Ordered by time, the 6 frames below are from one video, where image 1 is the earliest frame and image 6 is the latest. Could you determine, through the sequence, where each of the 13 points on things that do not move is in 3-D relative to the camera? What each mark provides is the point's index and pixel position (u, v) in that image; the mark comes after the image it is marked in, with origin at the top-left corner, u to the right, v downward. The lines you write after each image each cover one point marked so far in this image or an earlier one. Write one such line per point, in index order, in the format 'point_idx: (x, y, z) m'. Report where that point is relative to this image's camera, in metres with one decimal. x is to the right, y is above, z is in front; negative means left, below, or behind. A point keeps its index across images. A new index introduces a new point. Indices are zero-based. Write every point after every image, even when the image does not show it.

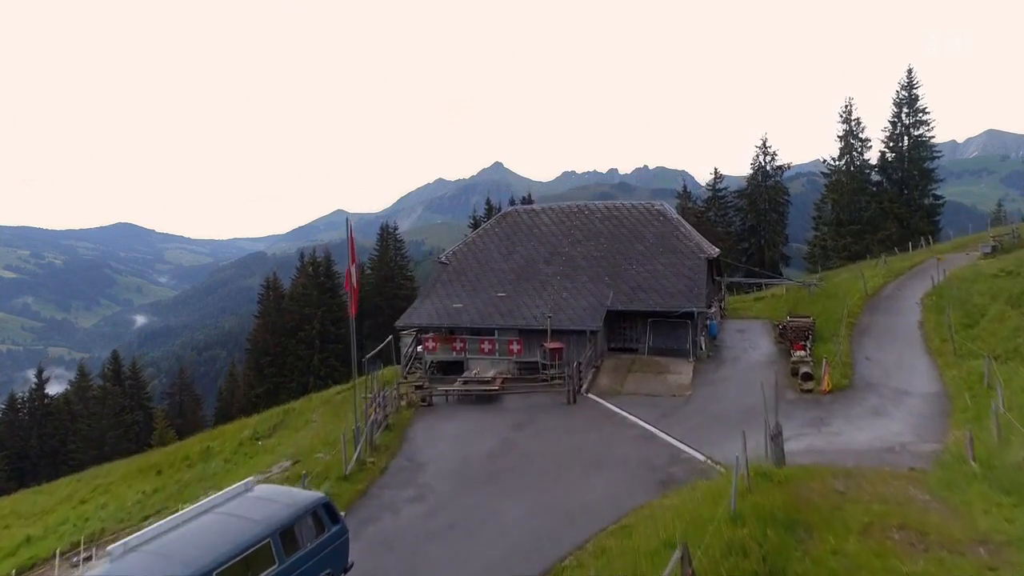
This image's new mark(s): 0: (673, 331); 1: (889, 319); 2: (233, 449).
0: (+5.2, -1.5, +19.1) m
1: (+12.6, -1.0, +19.7) m
2: (-8.6, -5.0, +18.1) m
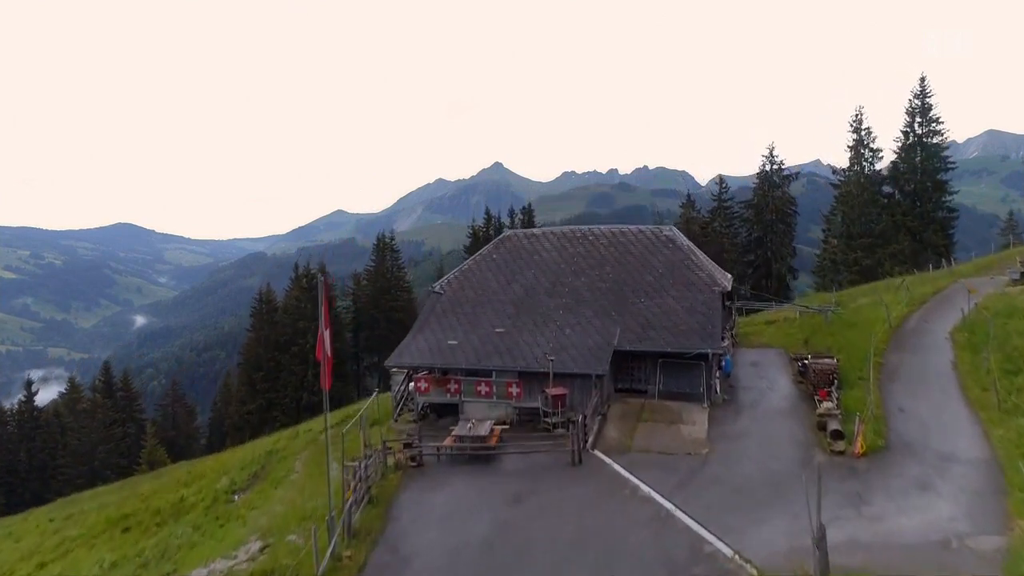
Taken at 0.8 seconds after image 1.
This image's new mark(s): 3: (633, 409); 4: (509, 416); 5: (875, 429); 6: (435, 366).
0: (+5.2, -2.6, +17.7) m
1: (+12.5, -2.2, +18.2) m
2: (-8.6, -6.1, +16.6) m
3: (+3.5, -3.5, +17.0) m
4: (-0.1, -3.9, +17.8) m
5: (+8.6, -3.3, +14.0) m
6: (-2.4, -2.4, +18.2) m
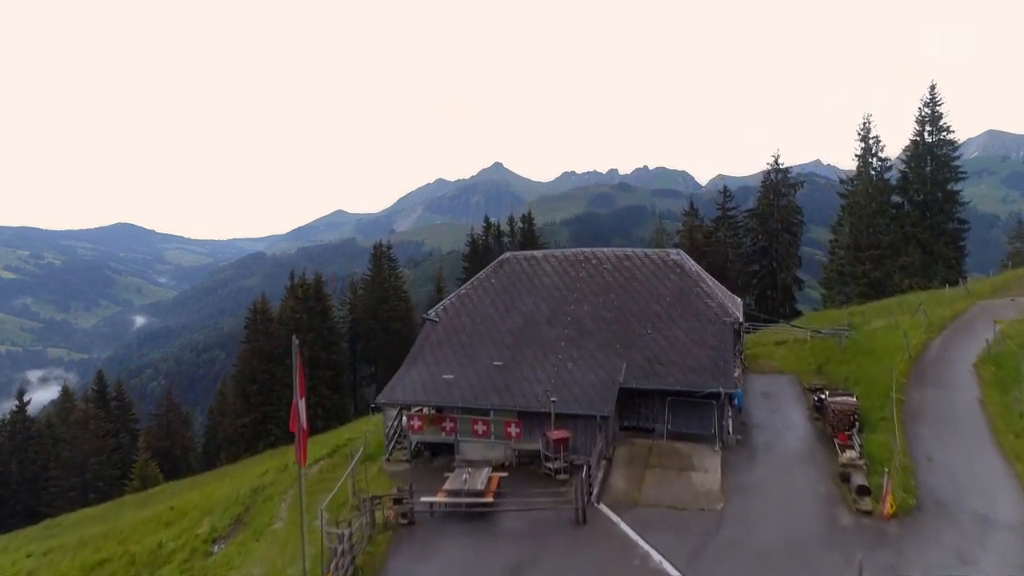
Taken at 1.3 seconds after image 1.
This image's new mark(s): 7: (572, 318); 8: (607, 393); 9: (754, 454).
0: (+5.2, -3.5, +16.6) m
1: (+12.5, -3.1, +17.2) m
2: (-8.7, -7.1, +15.6) m
3: (+3.4, -4.4, +15.9) m
4: (-0.1, -4.8, +16.7) m
5: (+8.5, -4.3, +12.9) m
6: (-2.4, -3.3, +17.1) m
7: (+1.9, -1.0, +19.0) m
8: (+2.6, -2.9, +16.4) m
9: (+6.5, -4.4, +15.8) m
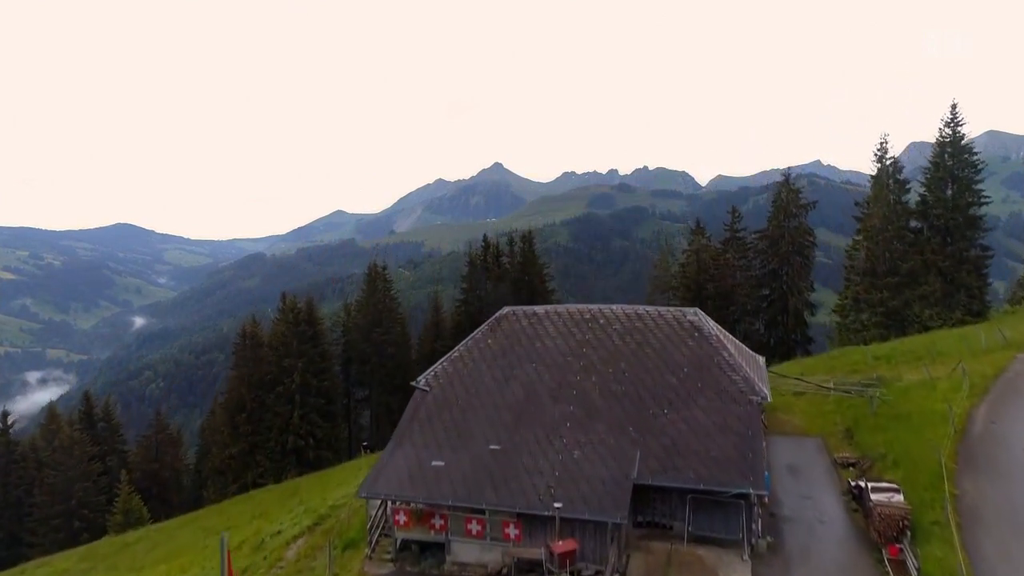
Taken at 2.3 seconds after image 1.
0: (+5.1, -5.5, +14.5) m
1: (+12.5, -5.1, +15.1) m
2: (-8.7, -9.1, +13.5) m
3: (+3.4, -6.4, +13.8) m
4: (-0.2, -6.8, +14.6) m
5: (+8.5, -6.3, +10.8) m
6: (-2.4, -5.3, +15.0) m
7: (+1.9, -3.0, +16.9) m
8: (+2.6, -4.9, +14.3) m
9: (+6.4, -6.4, +13.7) m
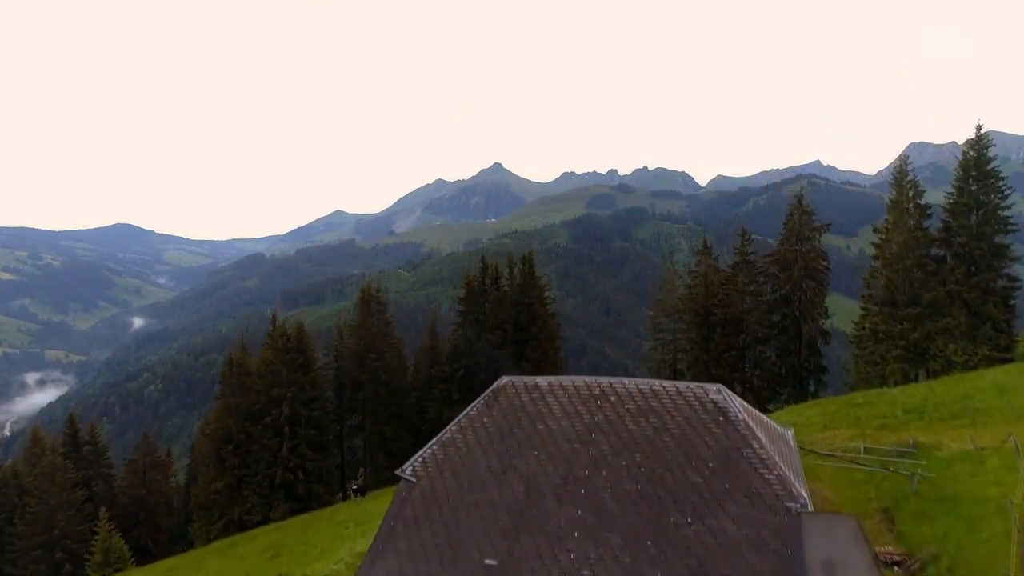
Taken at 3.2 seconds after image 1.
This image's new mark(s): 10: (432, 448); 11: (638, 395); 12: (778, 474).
0: (+5.1, -7.6, +12.3) m
1: (+12.4, -7.2, +12.9) m
2: (-8.7, -11.1, +11.2) m
3: (+3.4, -8.5, +11.6) m
4: (-0.2, -8.8, +12.4) m
5: (+8.5, -8.3, +8.6) m
6: (-2.4, -7.4, +12.8) m
7: (+1.9, -5.0, +14.7) m
8: (+2.6, -7.0, +12.1) m
9: (+6.4, -8.5, +11.5) m
10: (-2.1, -4.5, +16.4) m
11: (+3.5, -3.0, +16.5) m
12: (+6.4, -4.5, +14.2) m
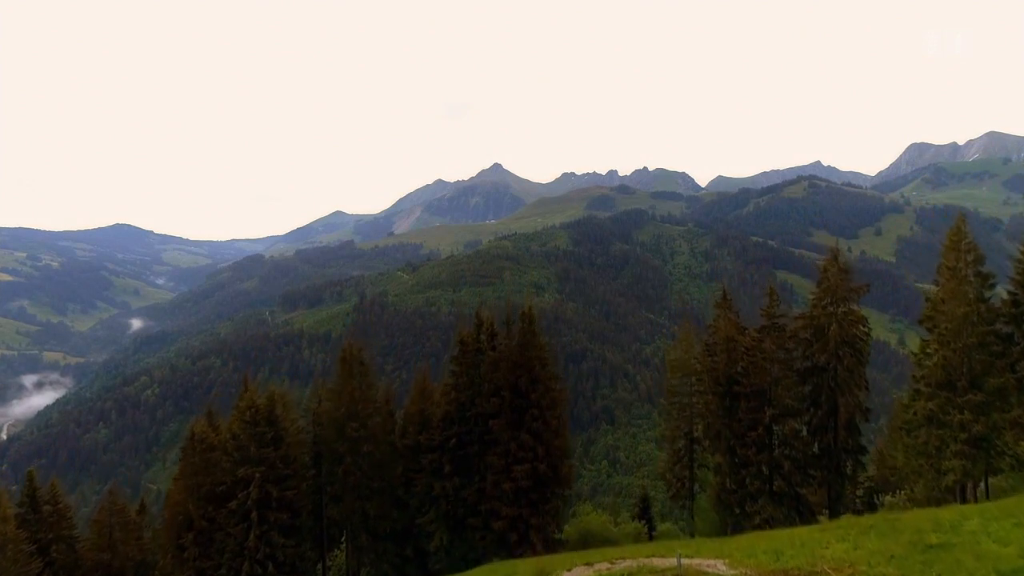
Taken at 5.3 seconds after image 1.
0: (+4.9, -12.2, +6.9) m
1: (+12.3, -11.8, +7.5) m
2: (-8.9, -15.8, +5.9) m
3: (+3.2, -13.1, +6.2) m
4: (-0.4, -13.5, +7.0) m
5: (+8.3, -13.0, +3.2) m
6: (-2.6, -12.1, +7.4) m
7: (+1.7, -9.7, +9.3) m
8: (+2.4, -11.6, +6.7) m
9: (+6.2, -13.2, +6.1) m
10: (-2.3, -9.1, +11.0) m
11: (+3.3, -7.7, +11.1) m
12: (+6.2, -9.1, +8.8) m
